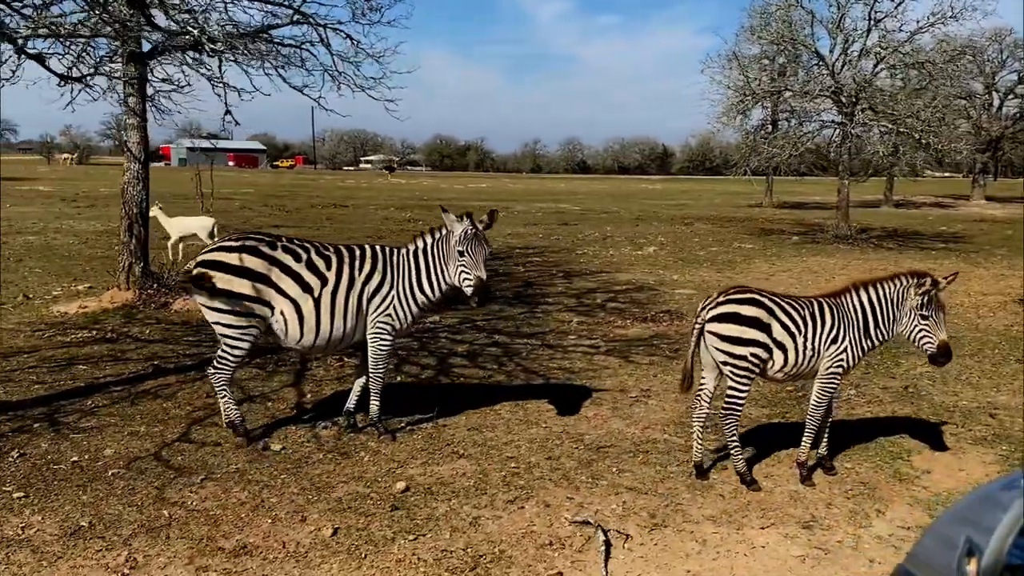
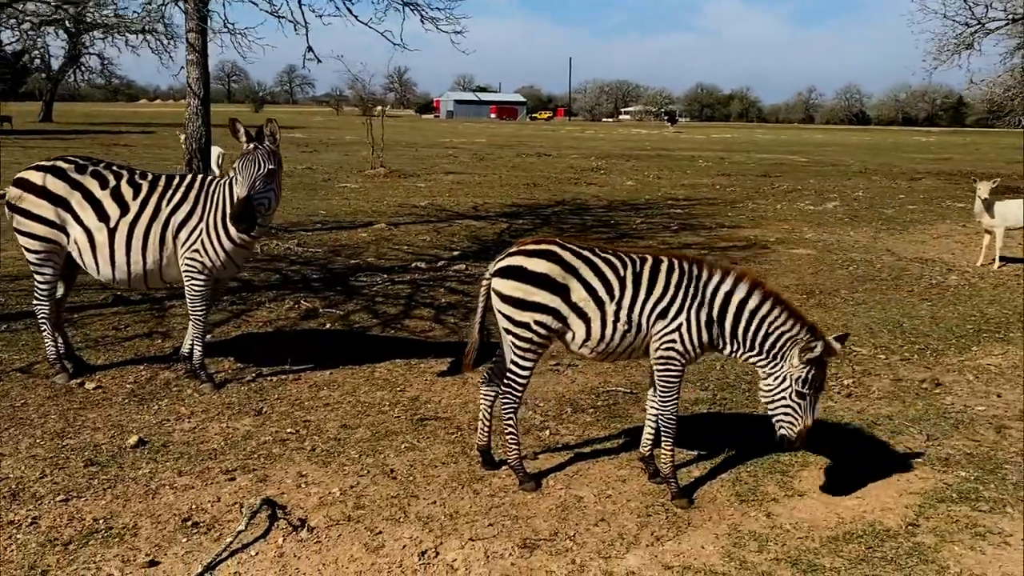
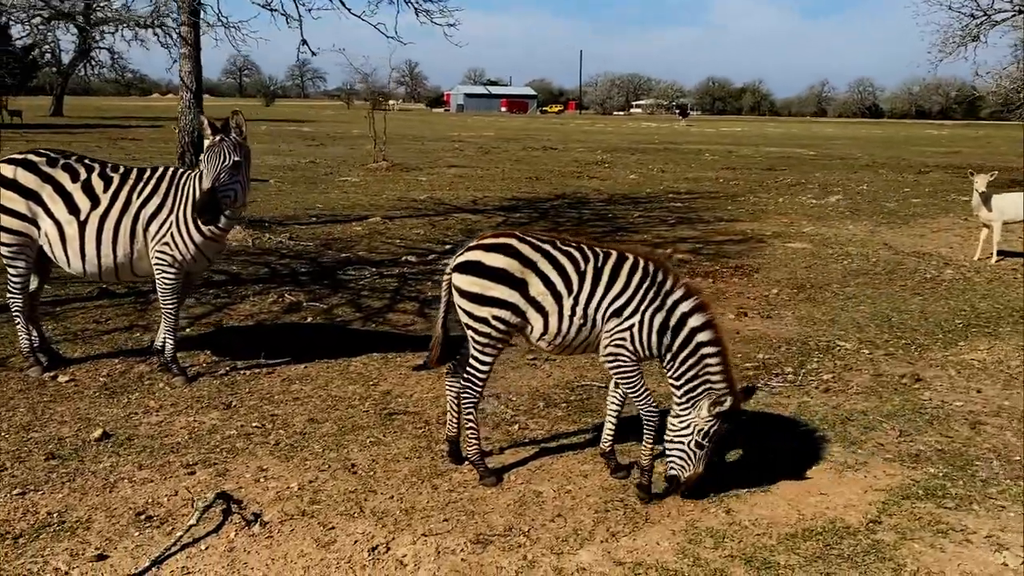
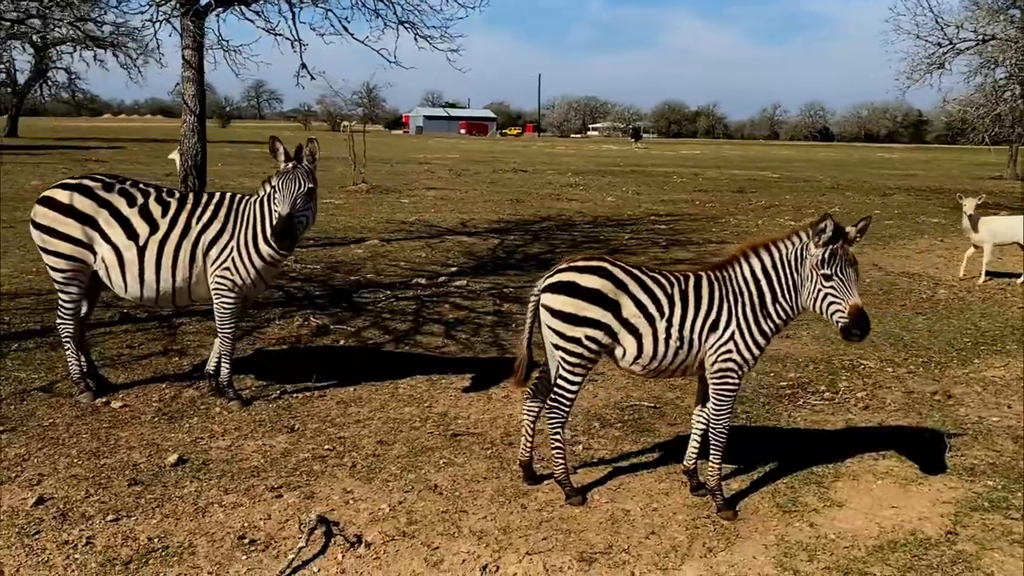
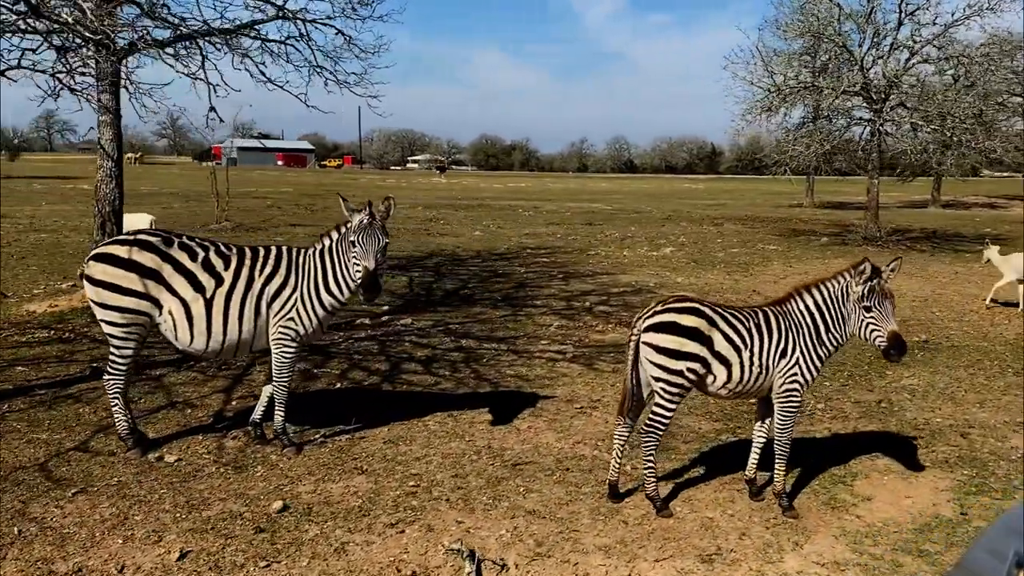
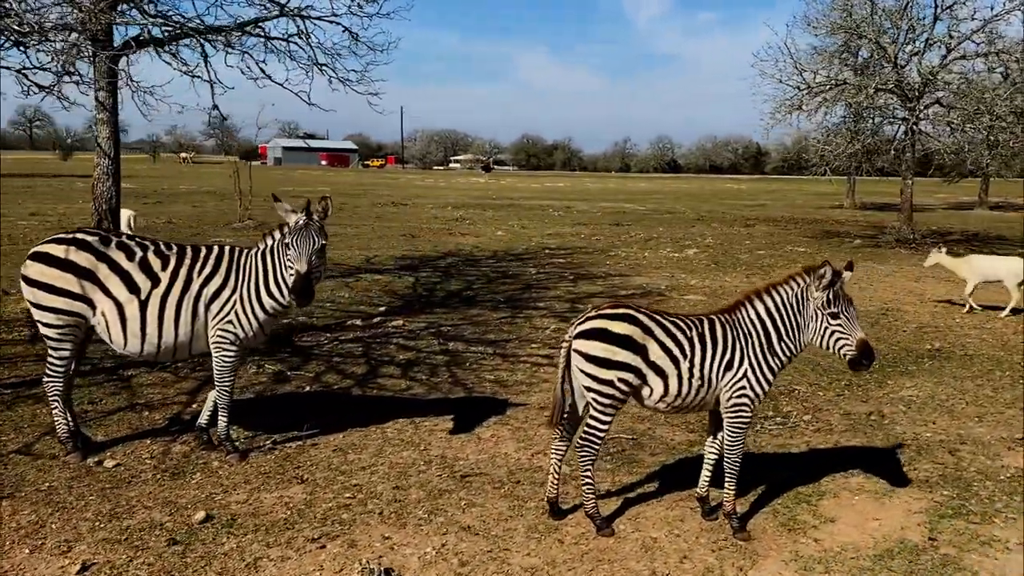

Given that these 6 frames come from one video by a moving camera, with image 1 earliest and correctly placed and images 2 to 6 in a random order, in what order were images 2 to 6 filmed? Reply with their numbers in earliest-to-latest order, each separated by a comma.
5, 6, 4, 2, 3
